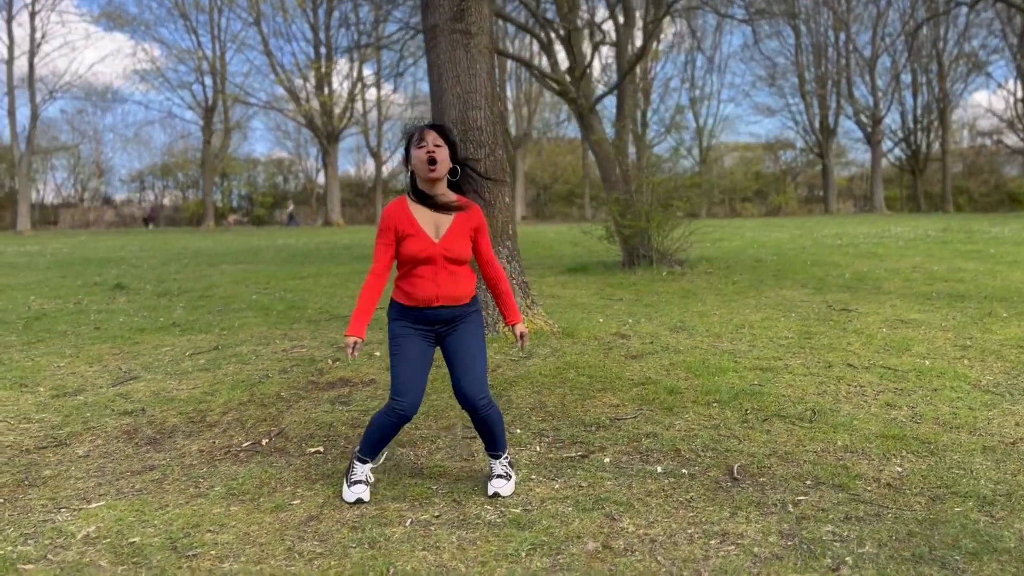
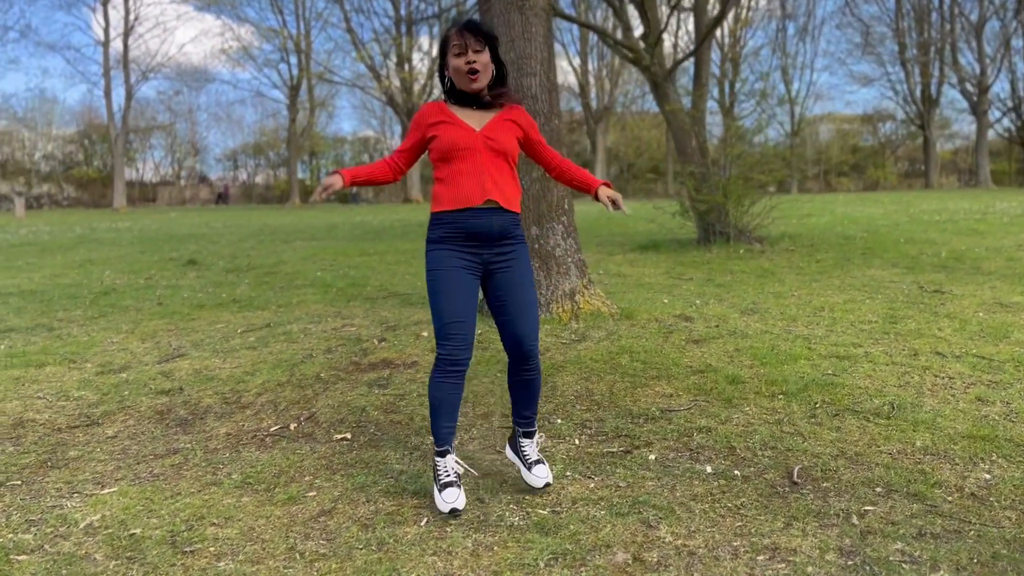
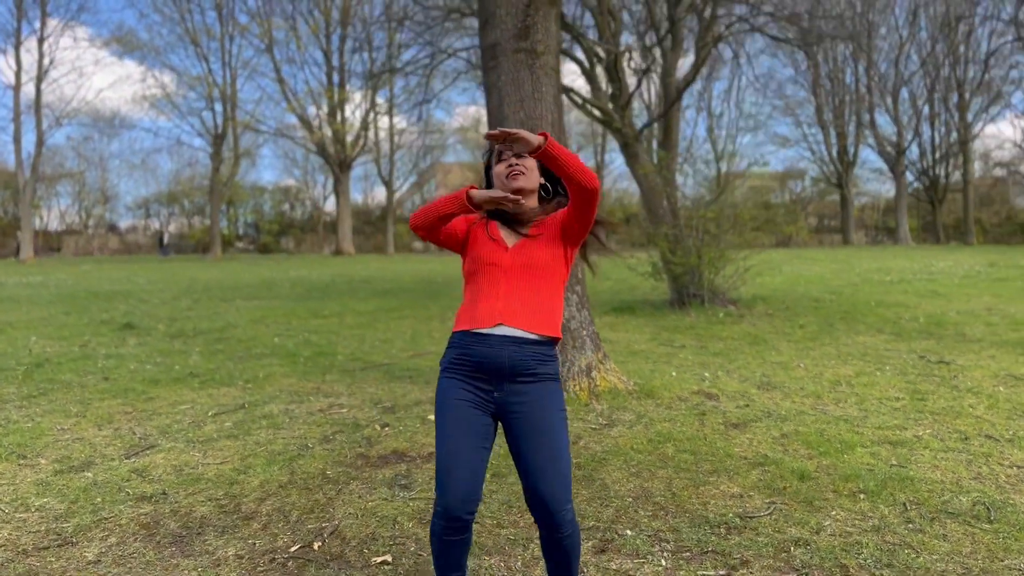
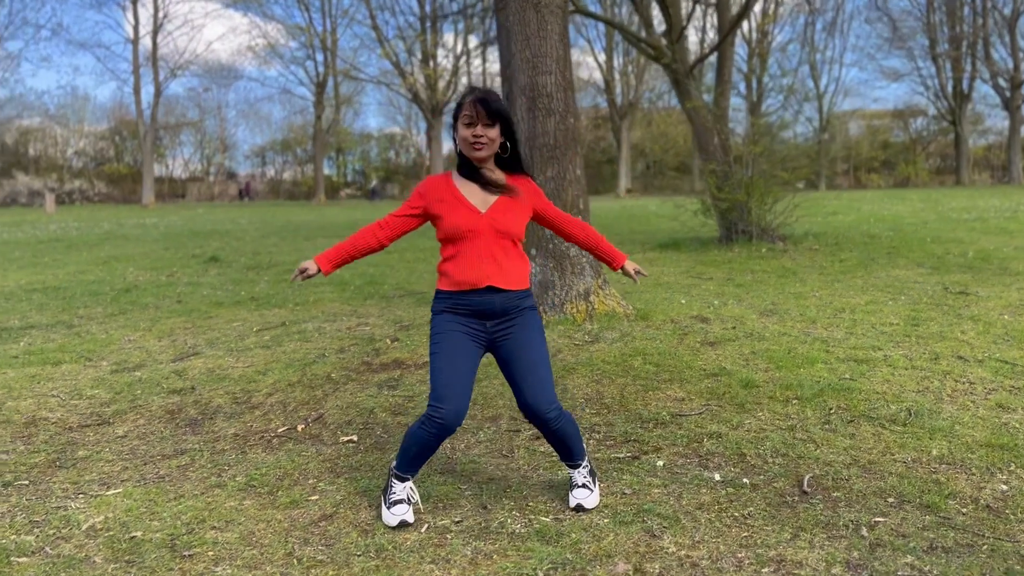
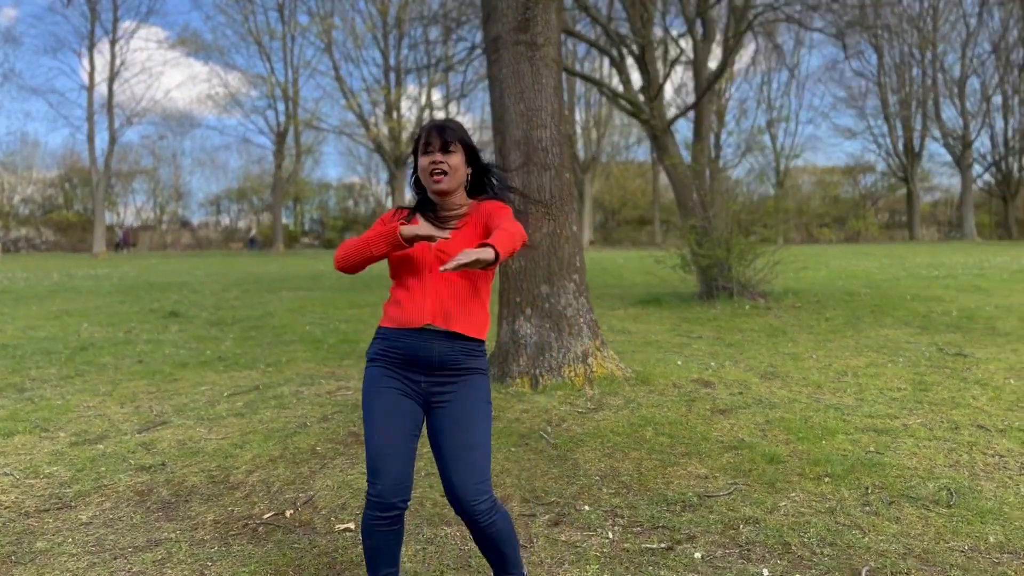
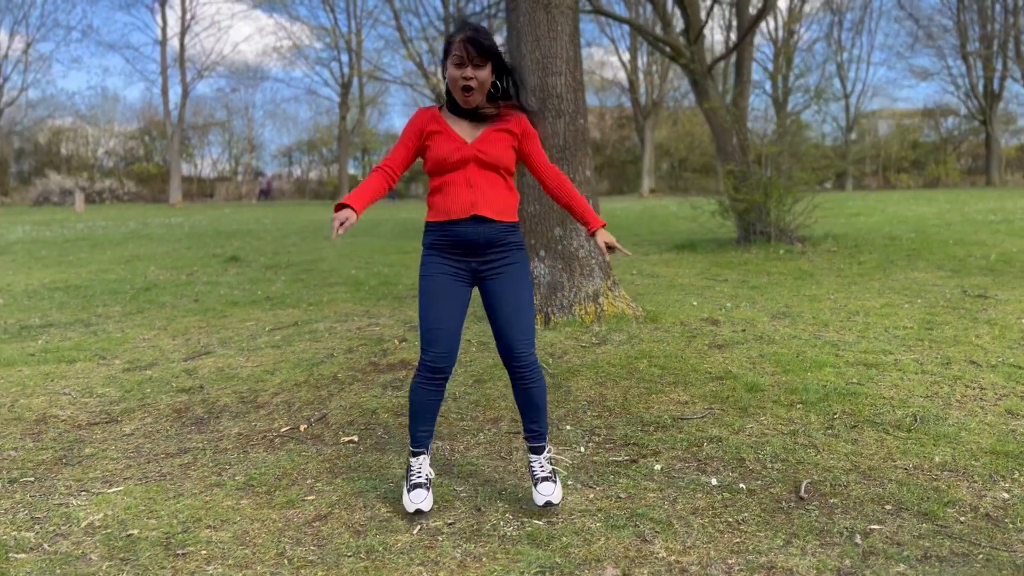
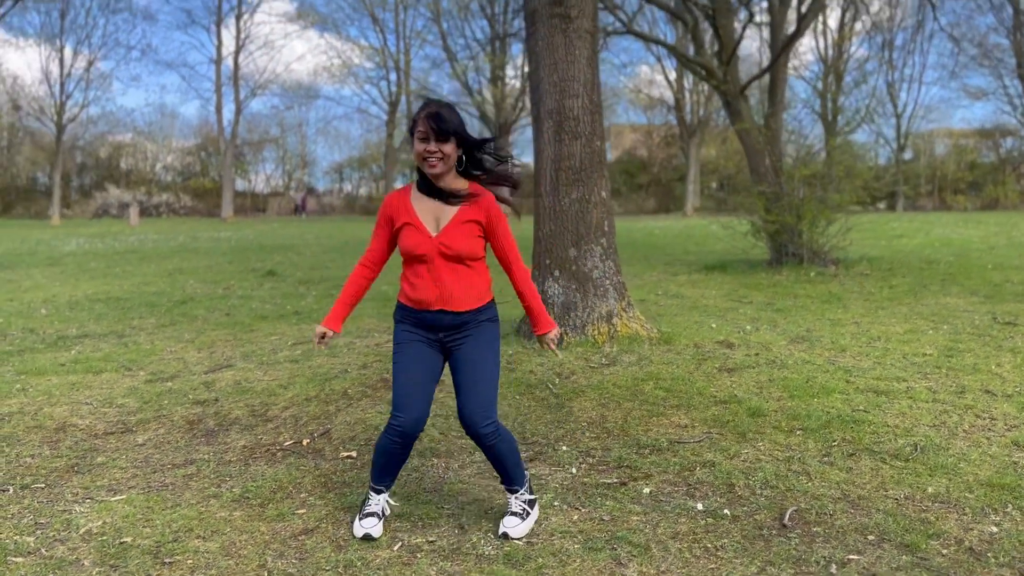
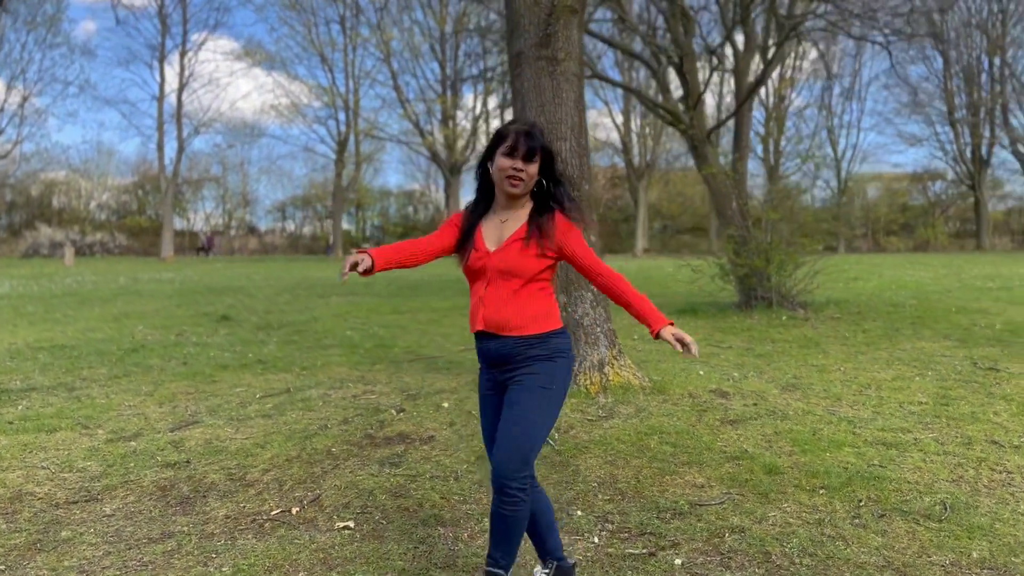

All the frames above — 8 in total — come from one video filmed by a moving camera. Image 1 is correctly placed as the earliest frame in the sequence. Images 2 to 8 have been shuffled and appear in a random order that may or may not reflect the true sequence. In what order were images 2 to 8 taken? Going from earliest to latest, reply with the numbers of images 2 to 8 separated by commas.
2, 4, 6, 7, 8, 5, 3
